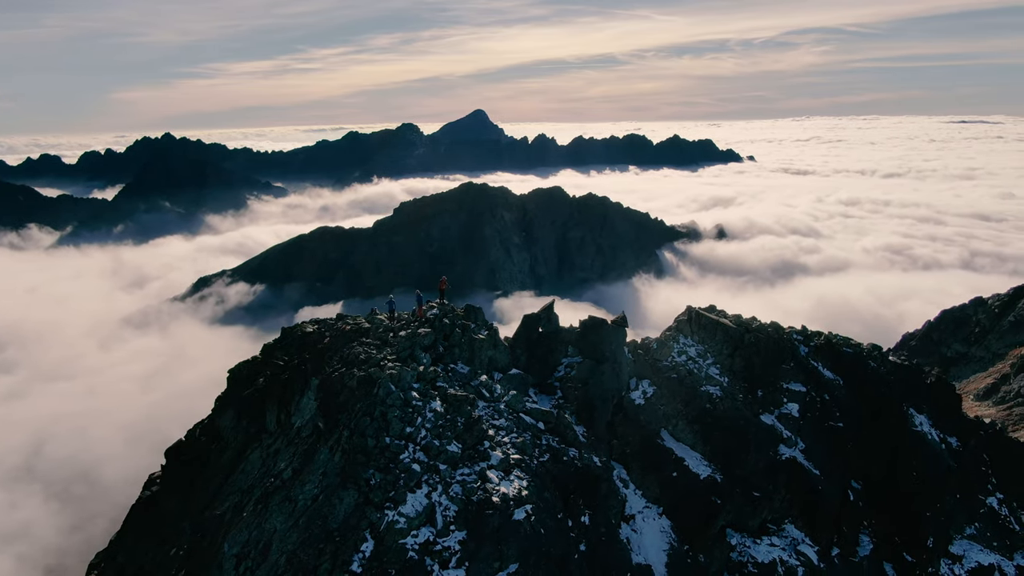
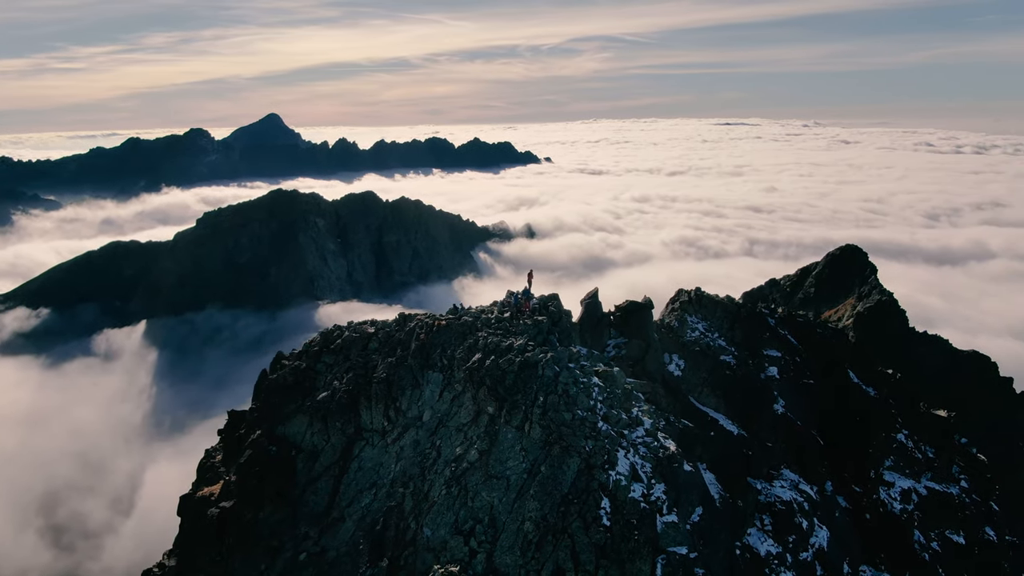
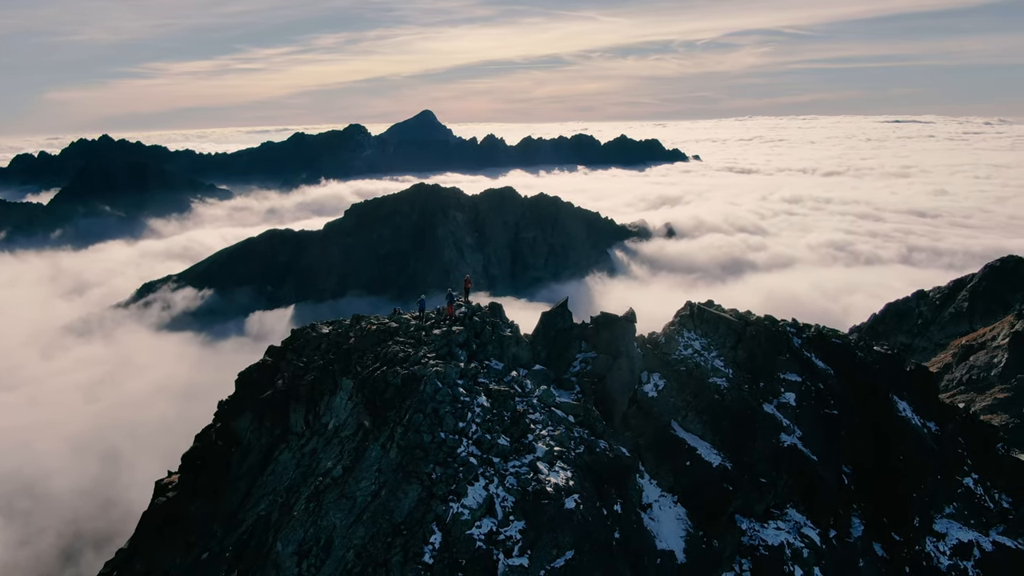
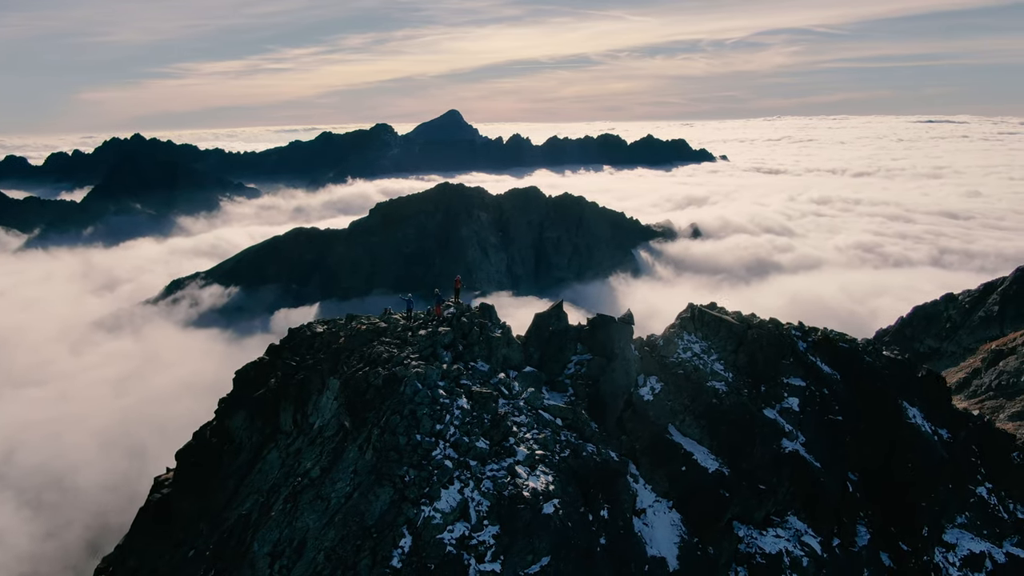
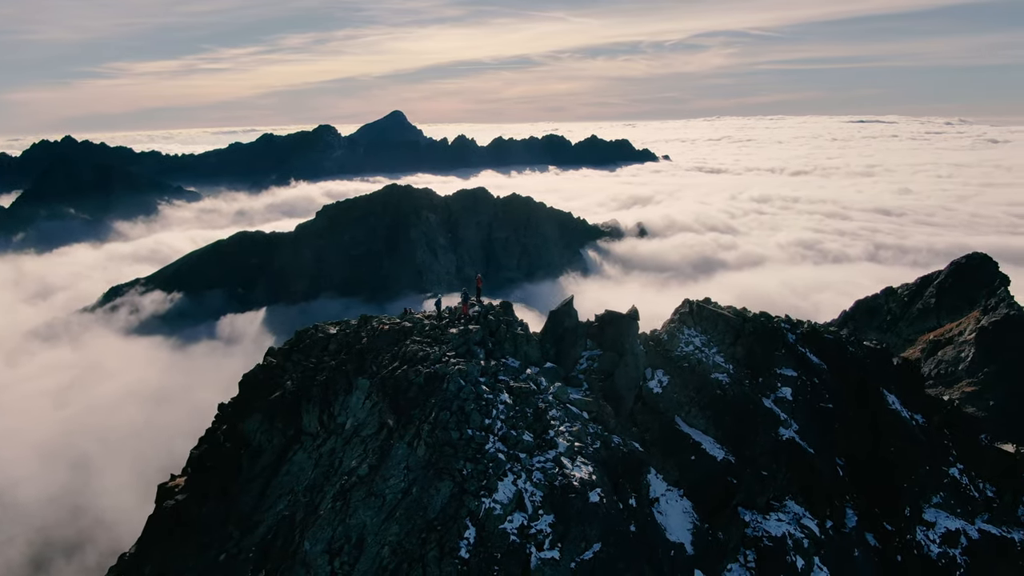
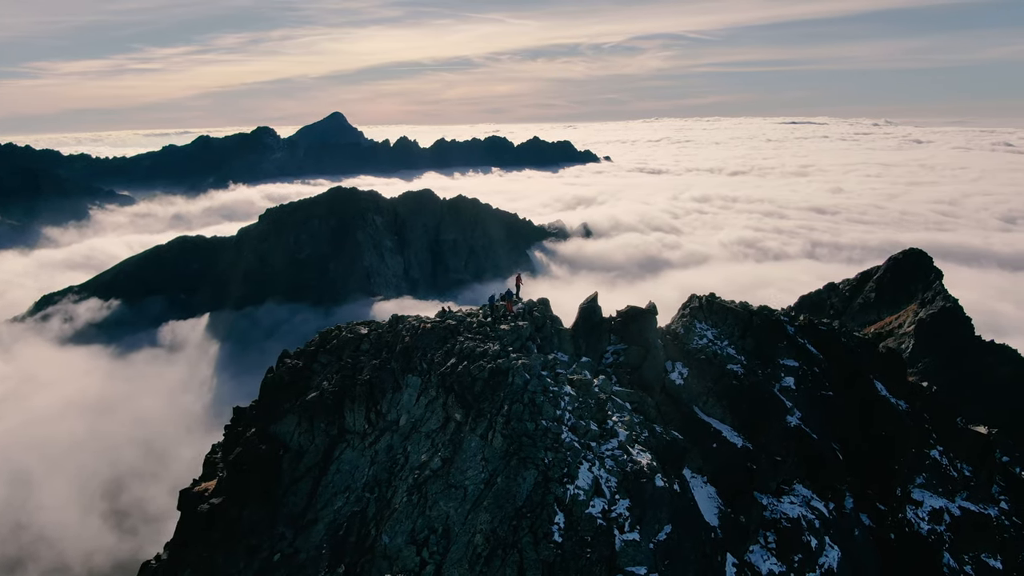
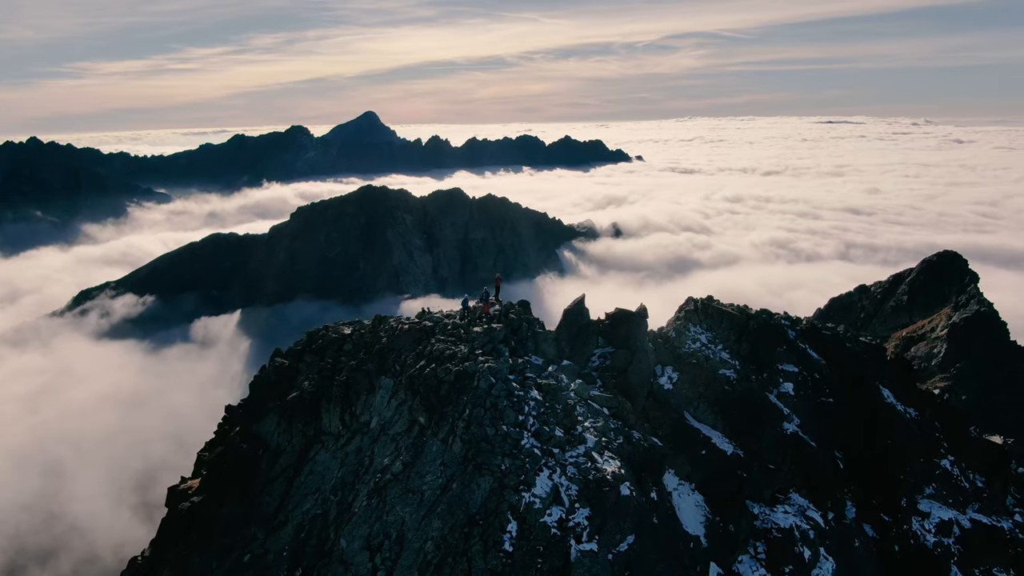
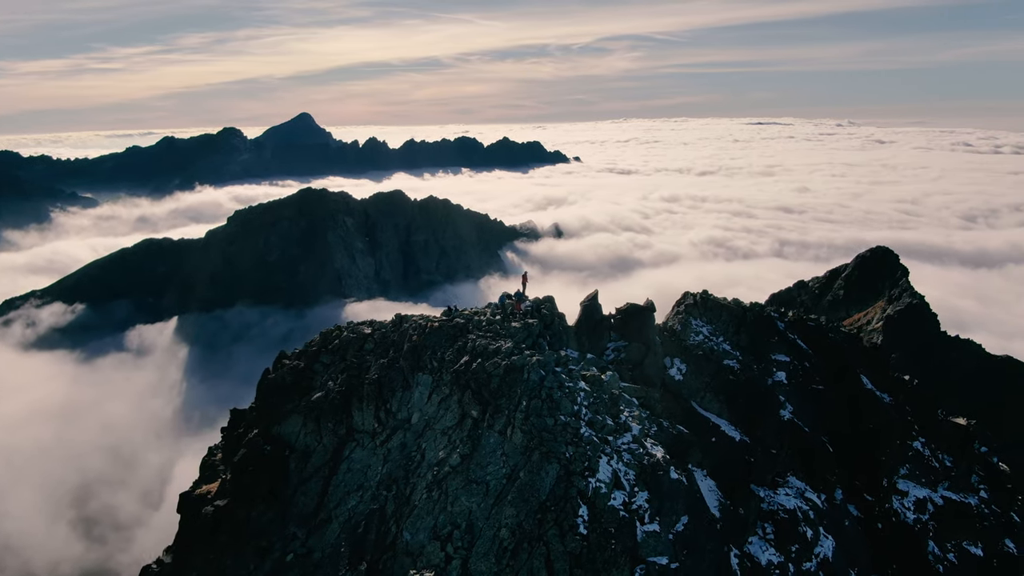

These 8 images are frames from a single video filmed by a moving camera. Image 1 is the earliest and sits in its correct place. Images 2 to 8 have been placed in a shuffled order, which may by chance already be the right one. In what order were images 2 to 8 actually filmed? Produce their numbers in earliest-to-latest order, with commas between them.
4, 3, 5, 7, 6, 8, 2
